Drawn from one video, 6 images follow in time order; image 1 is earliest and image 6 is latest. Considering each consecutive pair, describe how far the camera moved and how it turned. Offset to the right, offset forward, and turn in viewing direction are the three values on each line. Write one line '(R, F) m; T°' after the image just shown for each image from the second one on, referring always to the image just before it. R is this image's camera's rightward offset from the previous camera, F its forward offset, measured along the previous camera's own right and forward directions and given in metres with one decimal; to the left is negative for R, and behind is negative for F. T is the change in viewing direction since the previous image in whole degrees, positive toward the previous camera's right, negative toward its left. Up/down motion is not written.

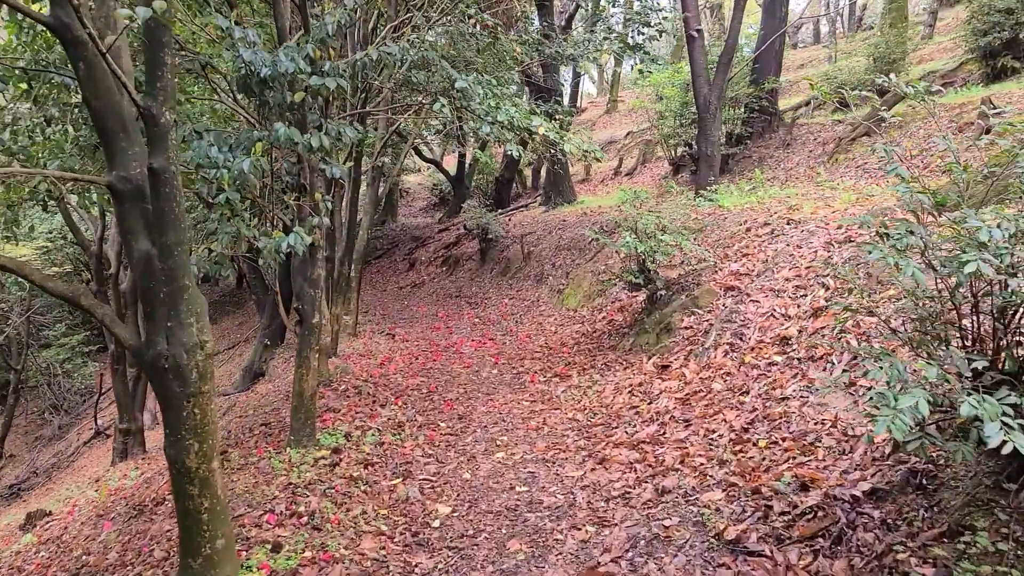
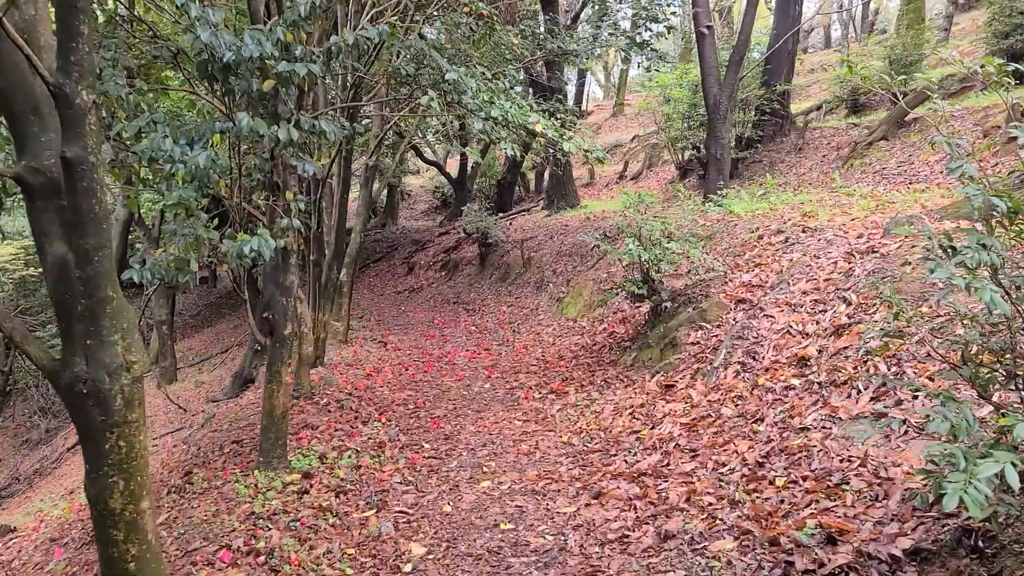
(+0.1, +0.5) m; 0°
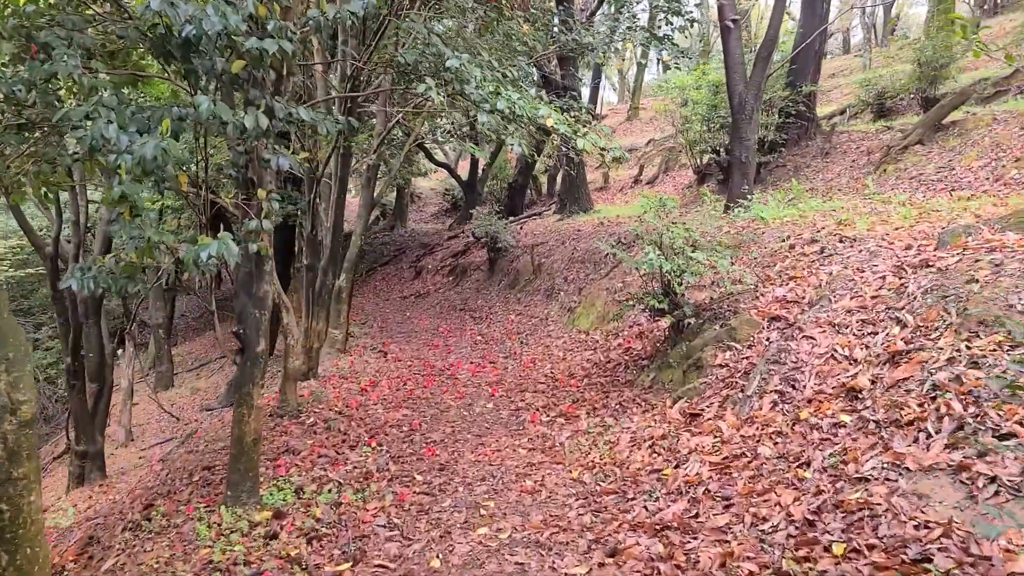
(0.0, +0.7) m; -1°
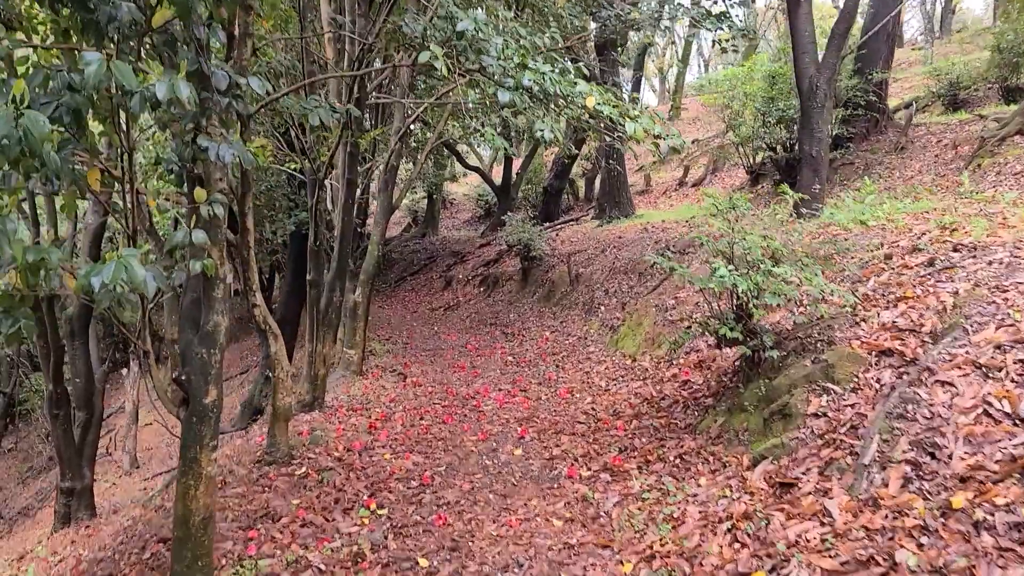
(0.0, +1.2) m; -3°
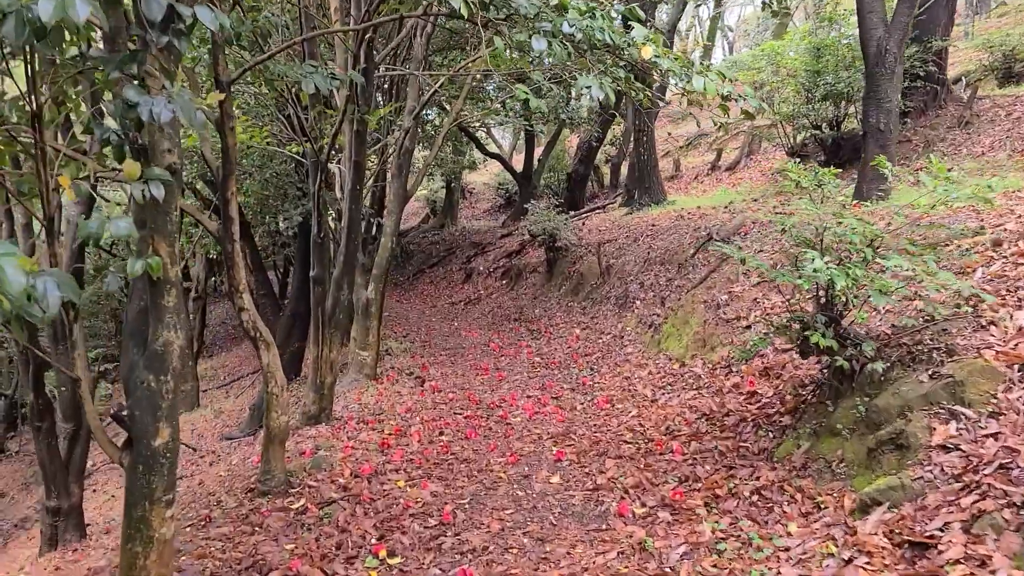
(-0.1, +0.9) m; -1°
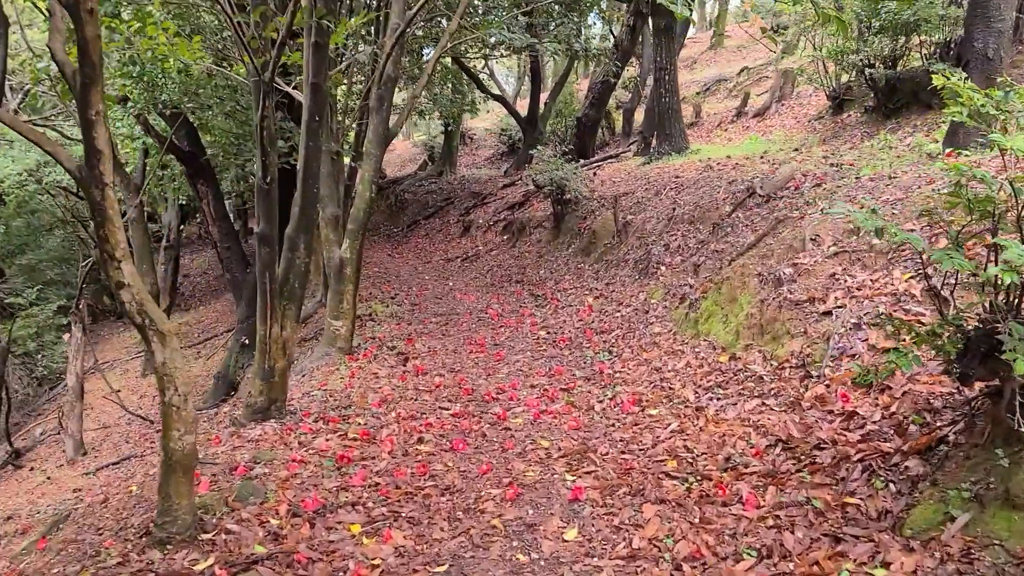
(0.0, +1.5) m; 0°
